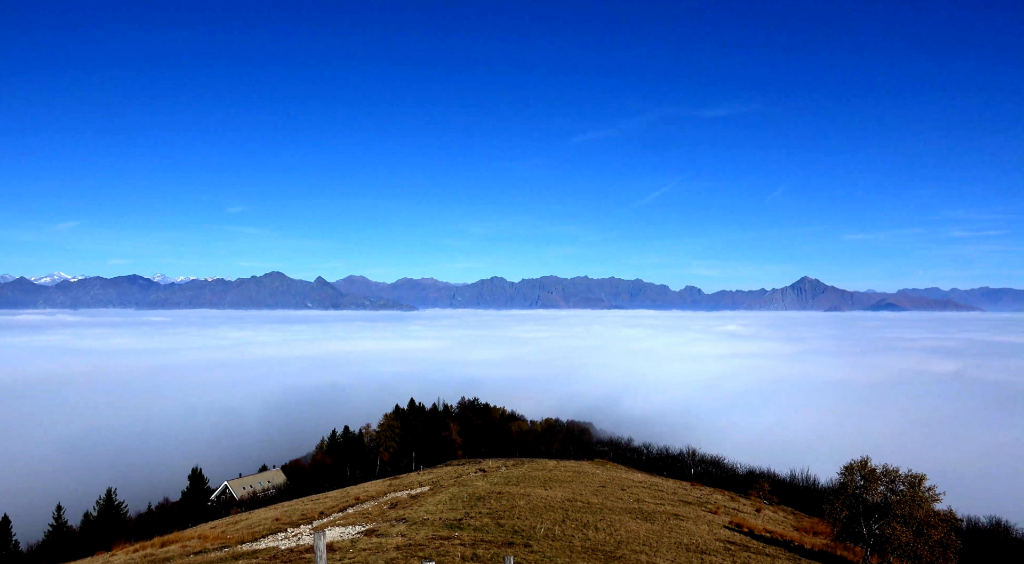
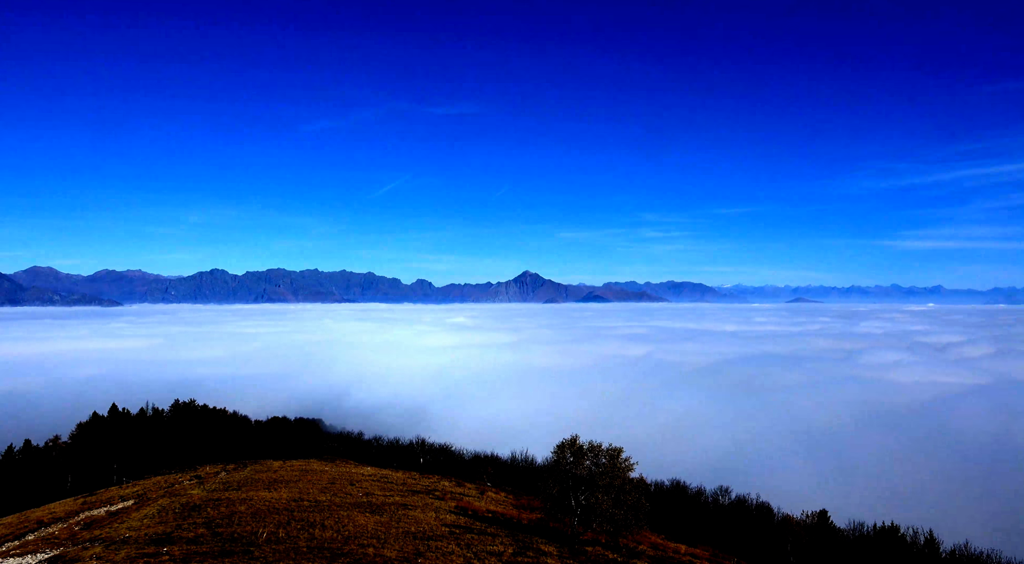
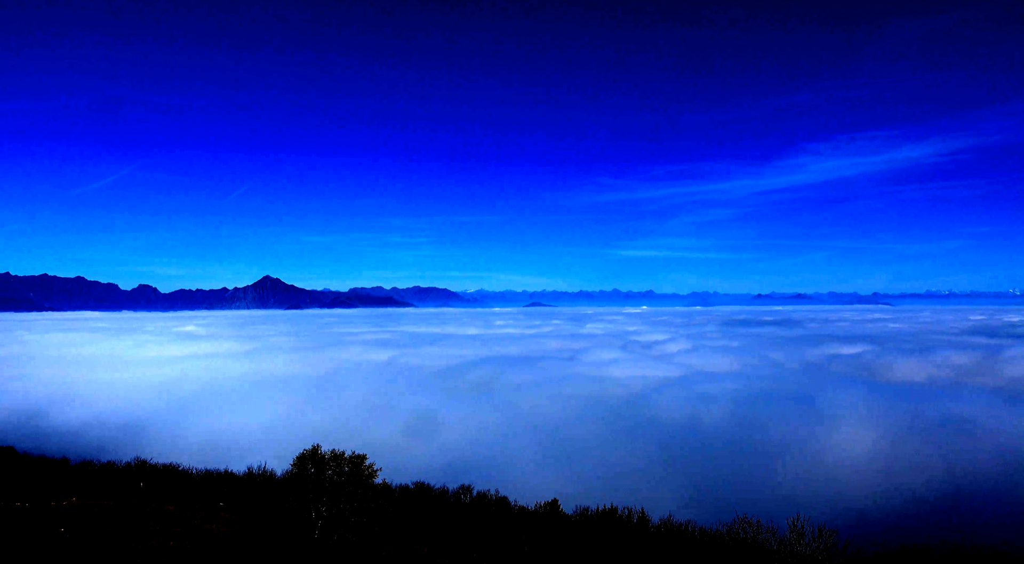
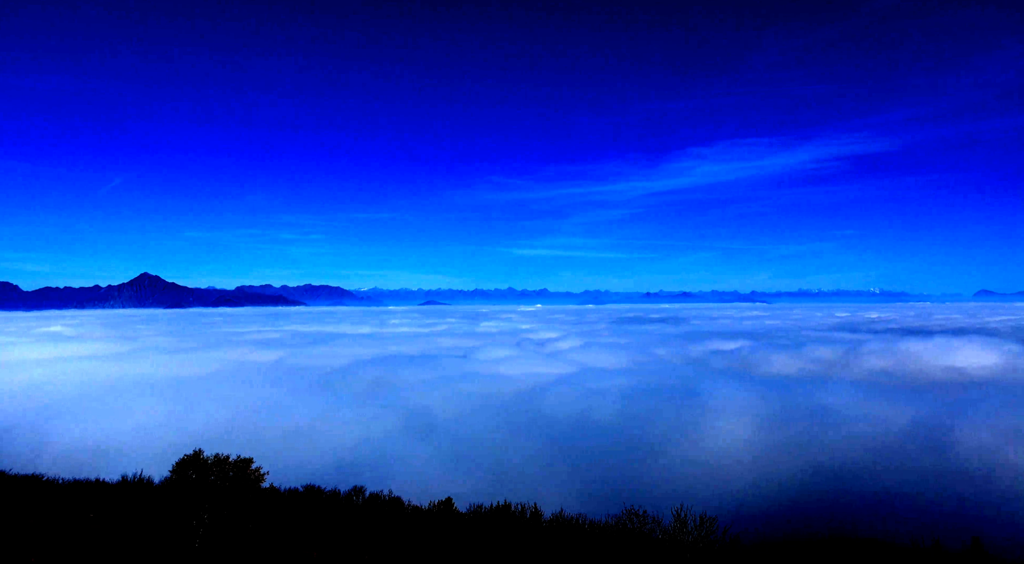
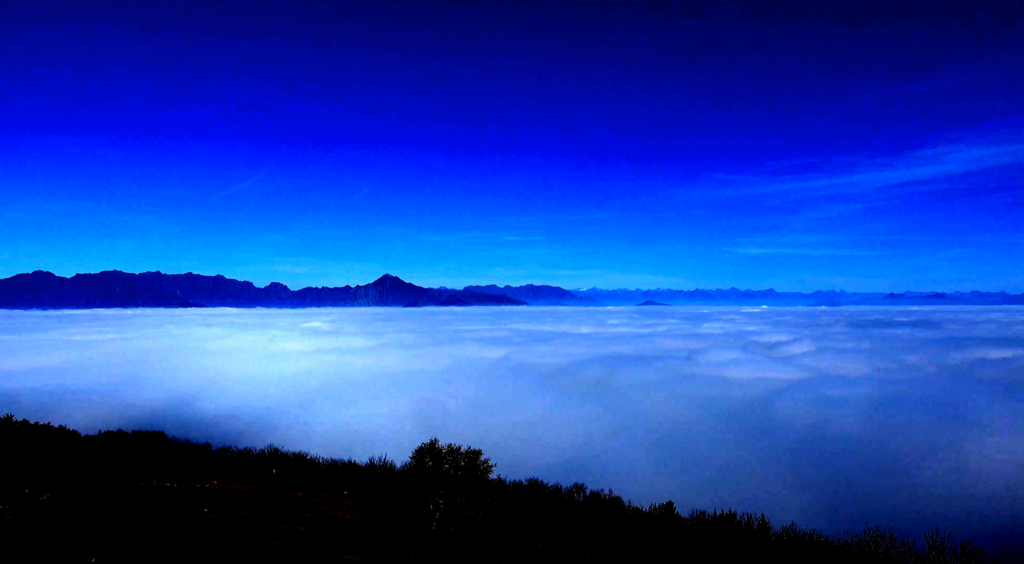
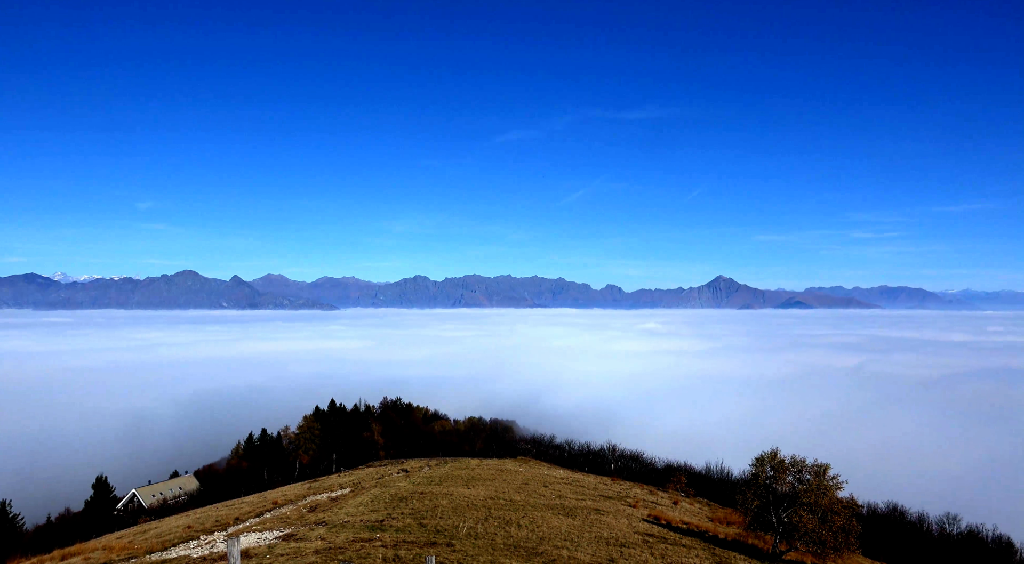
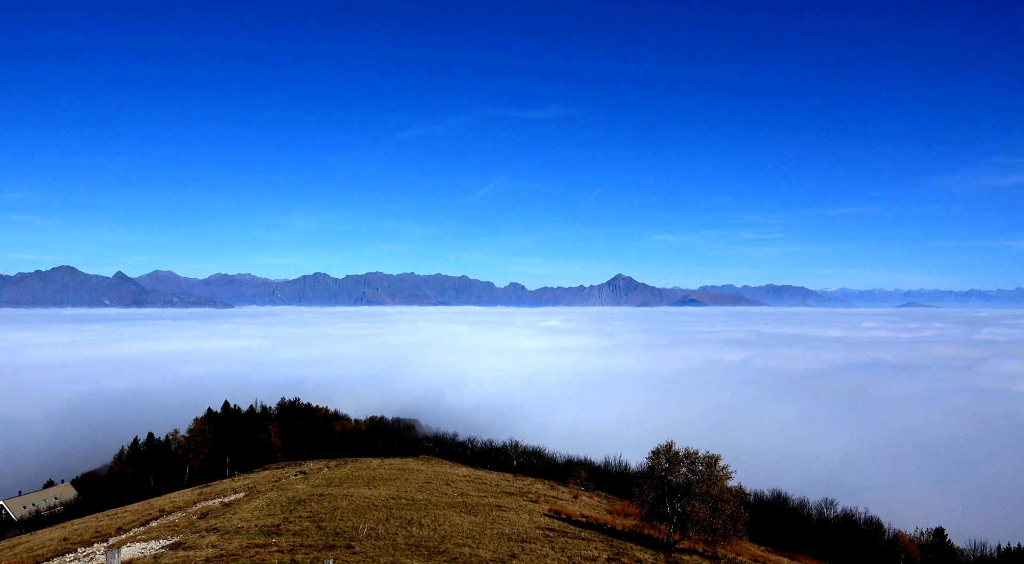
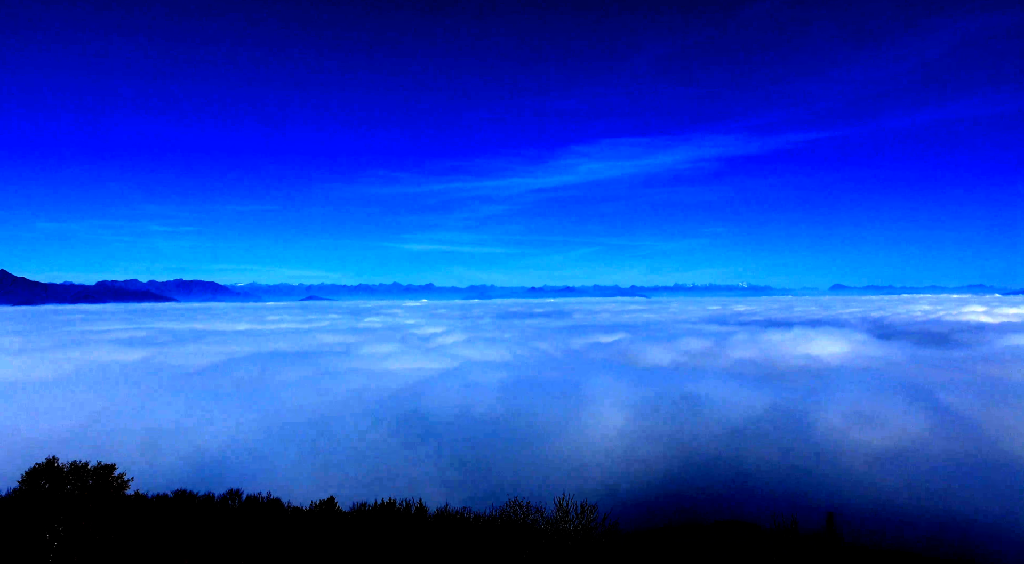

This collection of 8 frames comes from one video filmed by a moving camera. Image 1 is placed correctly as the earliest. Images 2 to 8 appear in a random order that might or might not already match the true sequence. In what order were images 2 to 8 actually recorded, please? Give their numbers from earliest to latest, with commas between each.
6, 7, 2, 5, 3, 4, 8
